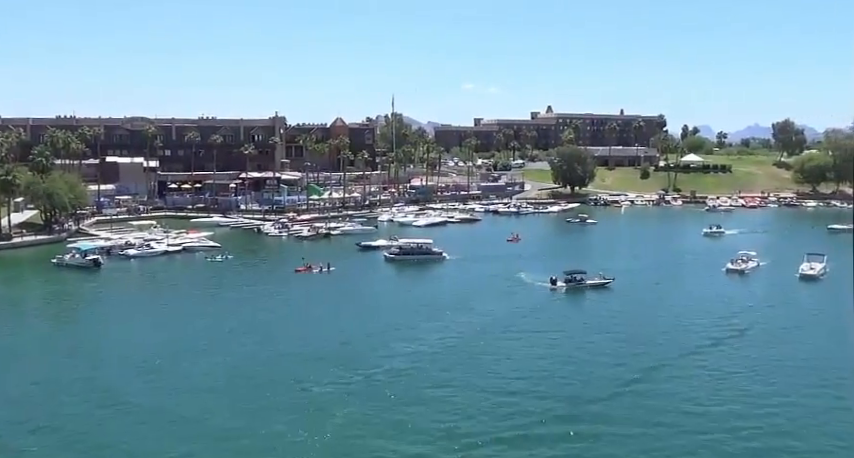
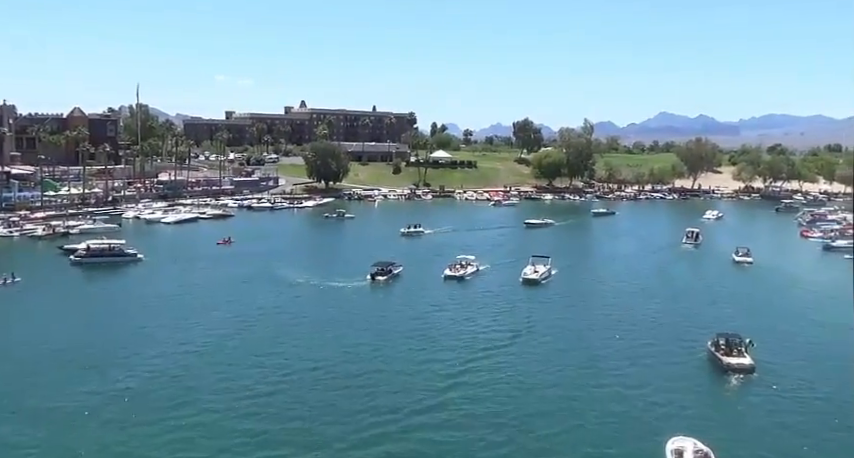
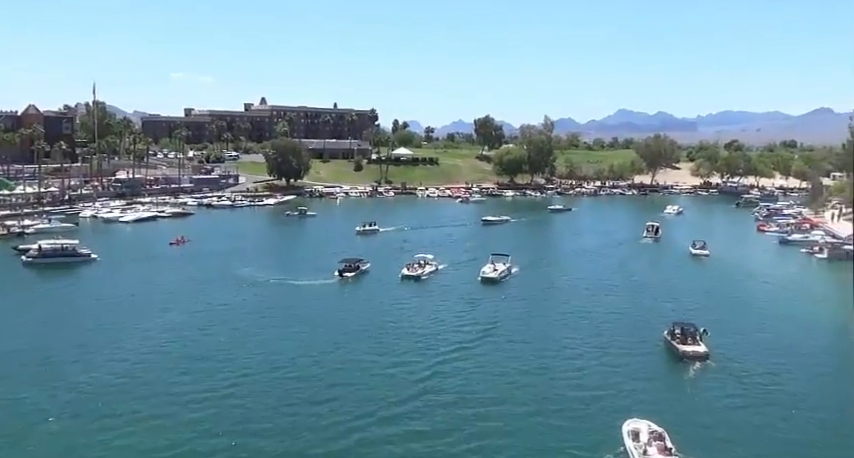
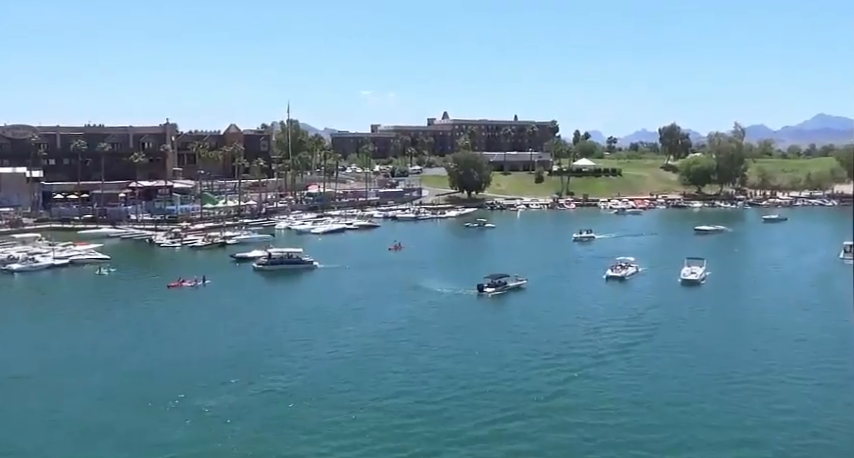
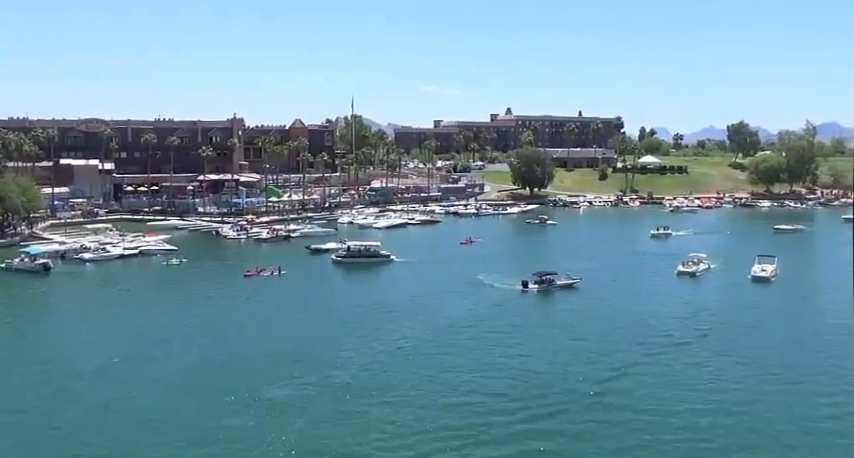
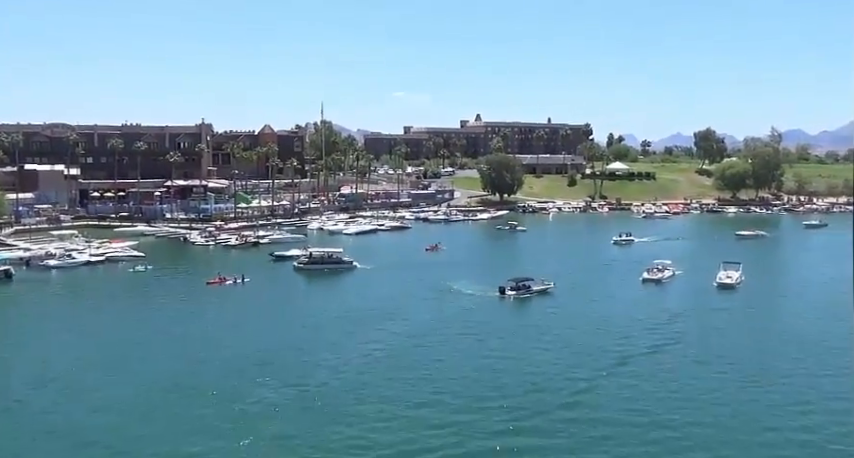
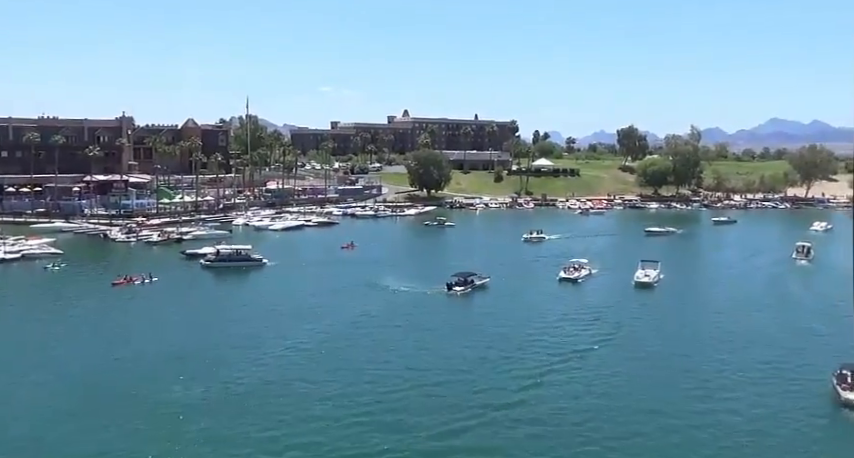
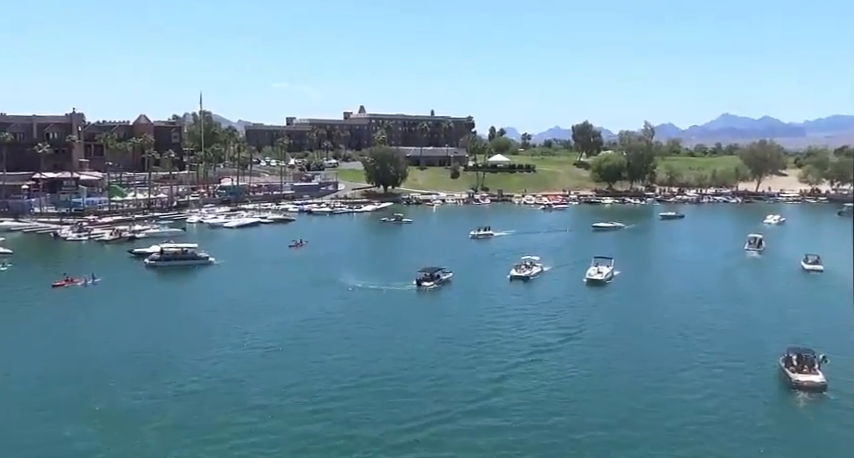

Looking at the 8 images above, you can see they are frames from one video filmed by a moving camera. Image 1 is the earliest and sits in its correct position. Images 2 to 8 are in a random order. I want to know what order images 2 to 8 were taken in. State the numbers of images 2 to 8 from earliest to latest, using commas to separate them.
5, 6, 4, 7, 8, 2, 3
